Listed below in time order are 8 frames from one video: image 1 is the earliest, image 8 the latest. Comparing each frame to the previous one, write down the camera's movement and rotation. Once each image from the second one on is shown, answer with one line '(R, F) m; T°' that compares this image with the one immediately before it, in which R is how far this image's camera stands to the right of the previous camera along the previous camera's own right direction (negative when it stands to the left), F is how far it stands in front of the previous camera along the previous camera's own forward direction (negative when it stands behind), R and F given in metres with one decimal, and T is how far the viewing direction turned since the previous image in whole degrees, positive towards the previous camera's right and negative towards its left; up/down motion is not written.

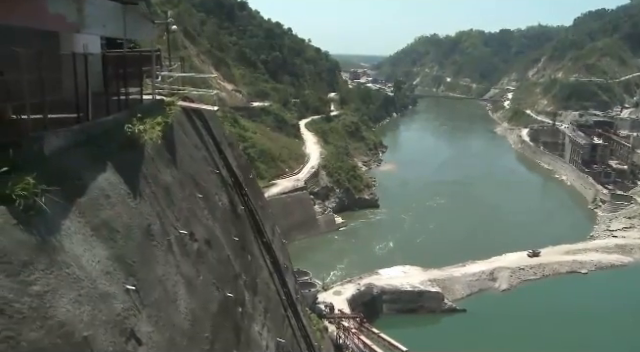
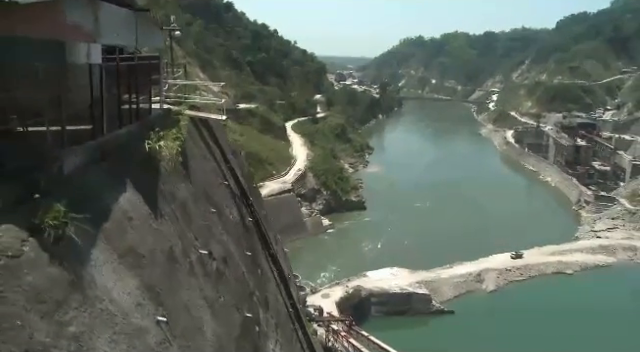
(-0.4, +0.2) m; +1°
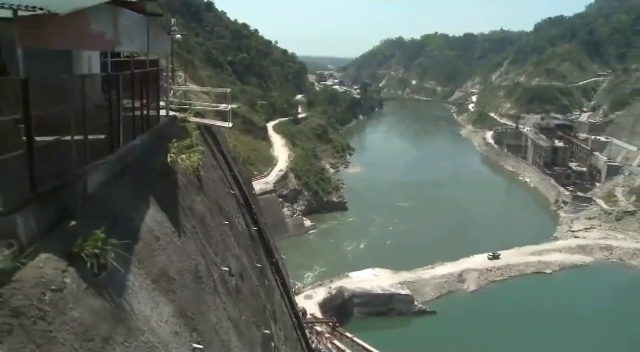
(-0.4, +0.1) m; +2°
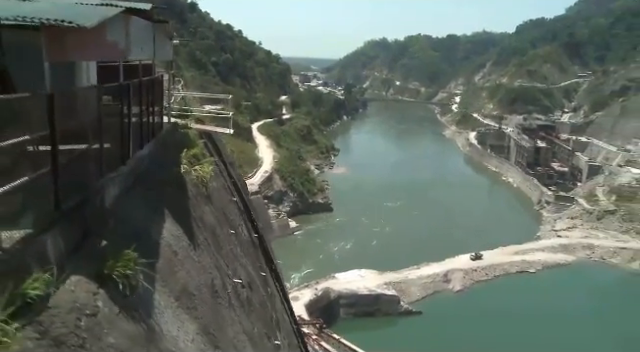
(-0.3, 0.0) m; +2°
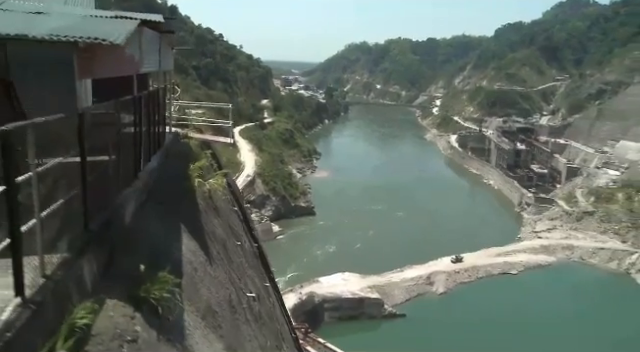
(-0.3, 0.0) m; +2°
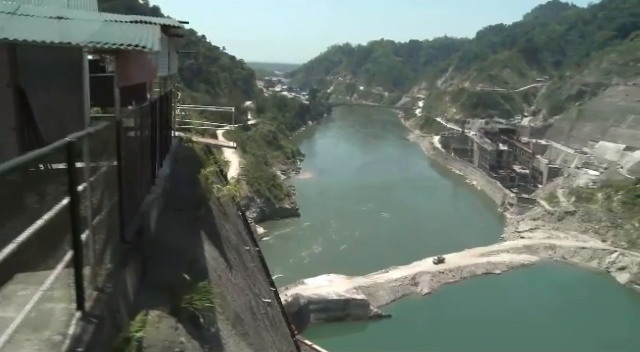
(-0.3, 0.0) m; +2°
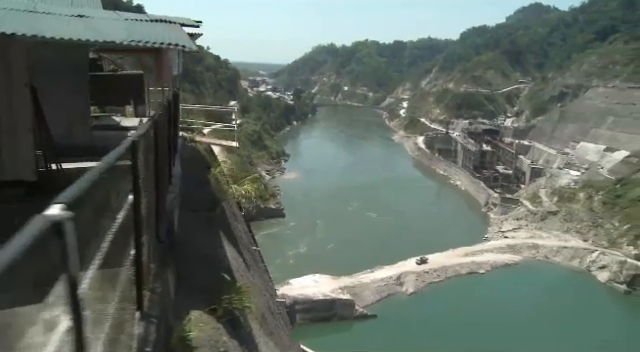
(-0.3, 0.0) m; +2°
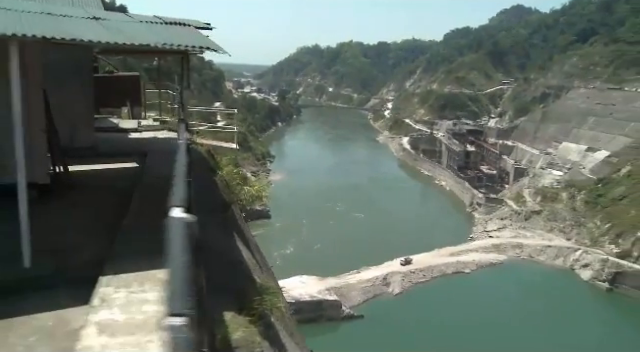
(-0.2, 0.0) m; +2°
